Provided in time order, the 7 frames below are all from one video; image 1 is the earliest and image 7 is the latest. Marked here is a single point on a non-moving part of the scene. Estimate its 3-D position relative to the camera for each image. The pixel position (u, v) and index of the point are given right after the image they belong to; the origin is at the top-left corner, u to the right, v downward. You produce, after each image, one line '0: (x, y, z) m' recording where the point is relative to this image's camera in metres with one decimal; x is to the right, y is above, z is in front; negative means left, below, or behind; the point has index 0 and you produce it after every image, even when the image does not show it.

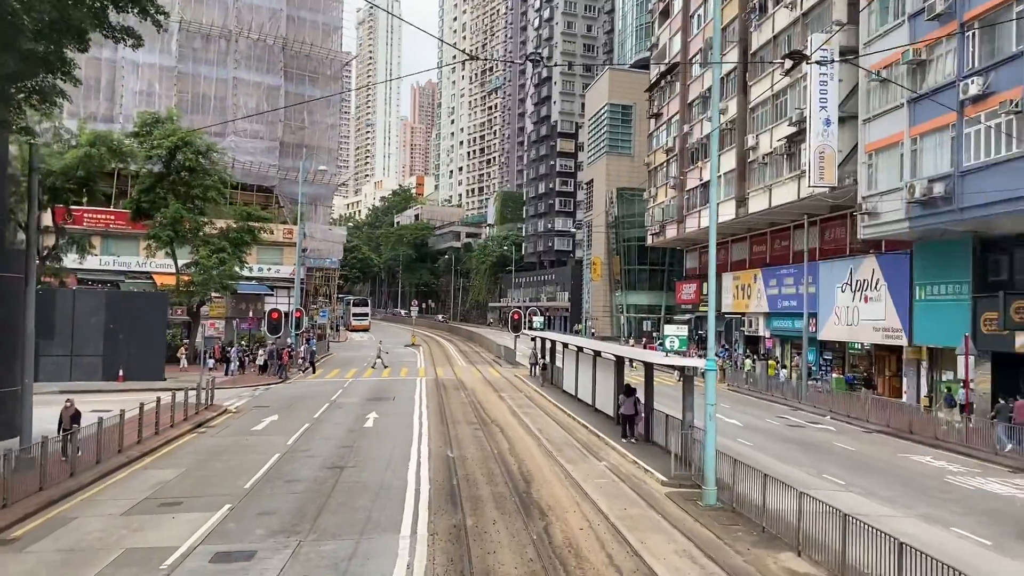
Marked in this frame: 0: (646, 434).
0: (+2.9, -3.2, +18.6) m
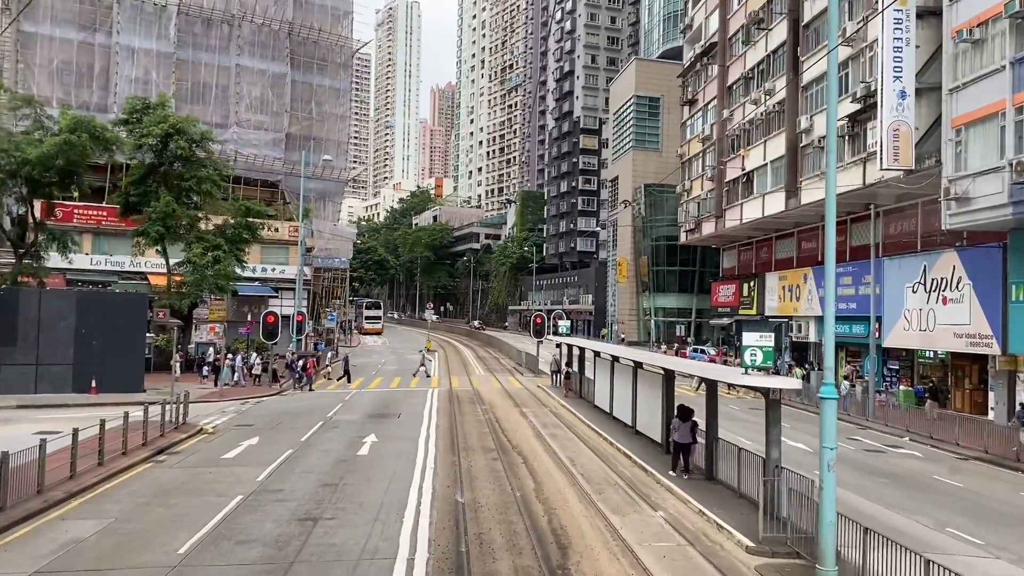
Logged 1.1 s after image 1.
0: (+3.4, -3.2, +14.7) m
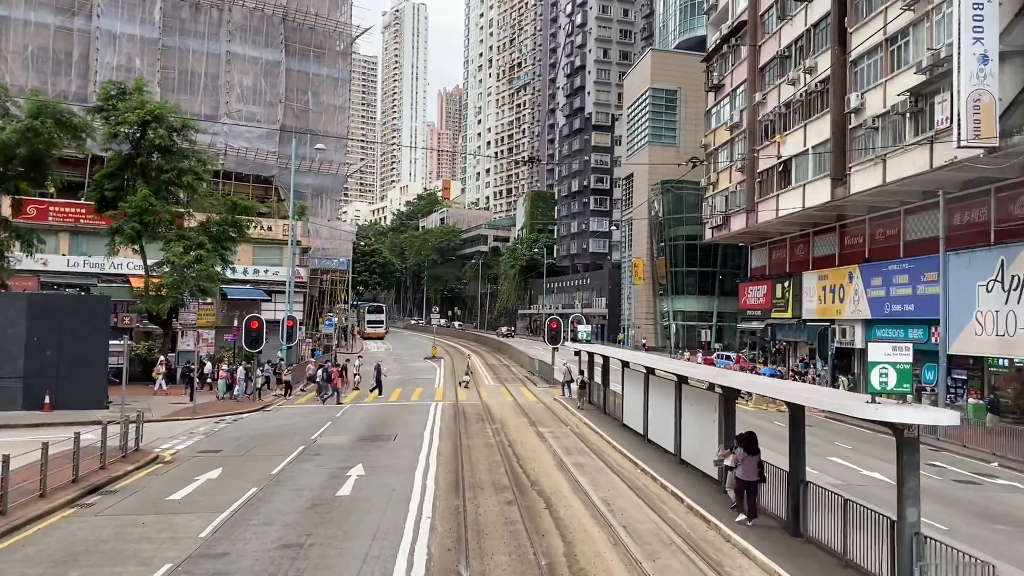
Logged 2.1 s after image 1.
0: (+3.7, -3.1, +11.2) m
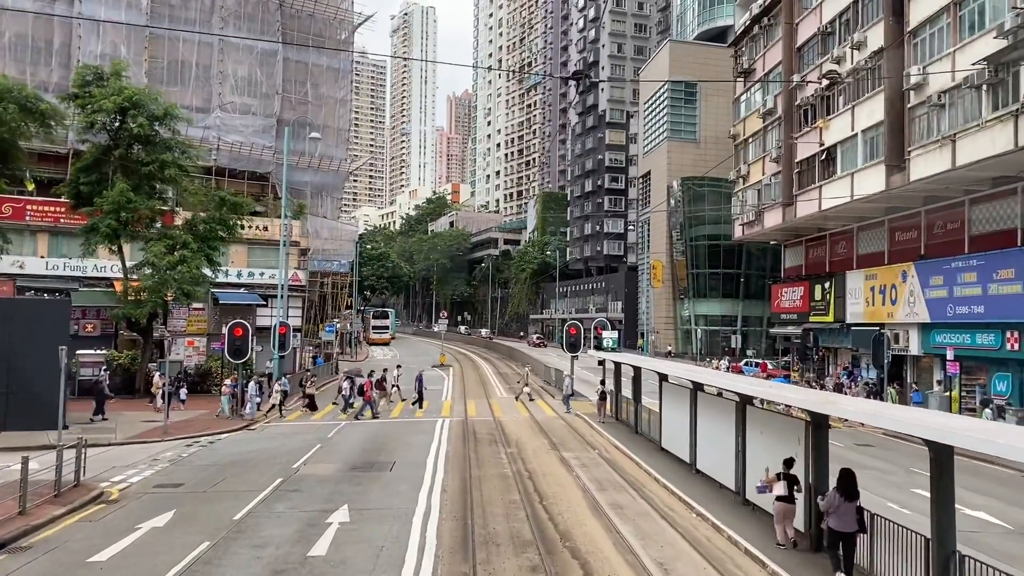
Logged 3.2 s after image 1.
0: (+4.0, -3.0, +7.9) m
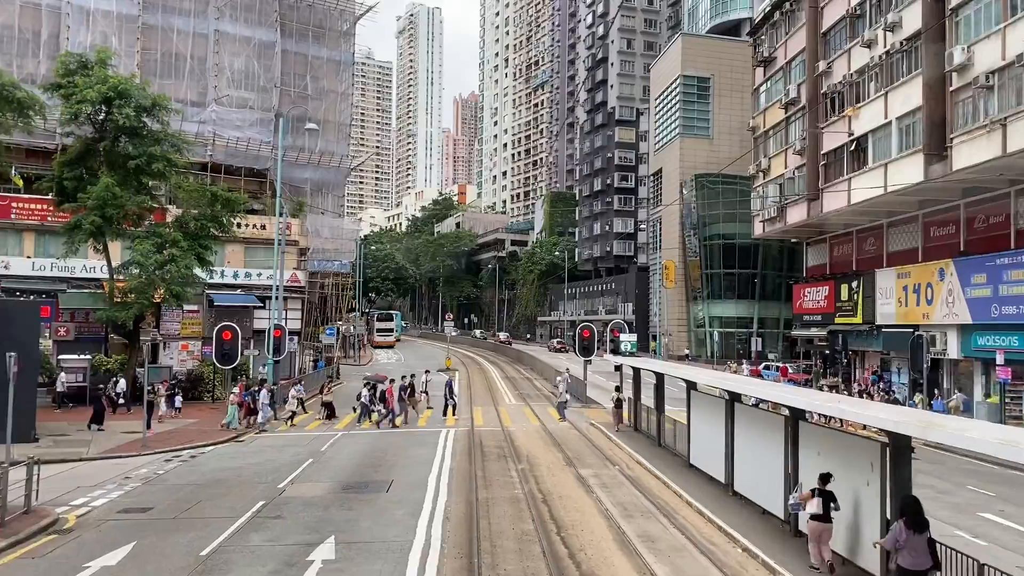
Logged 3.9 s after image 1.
0: (+4.1, -2.9, +6.1) m
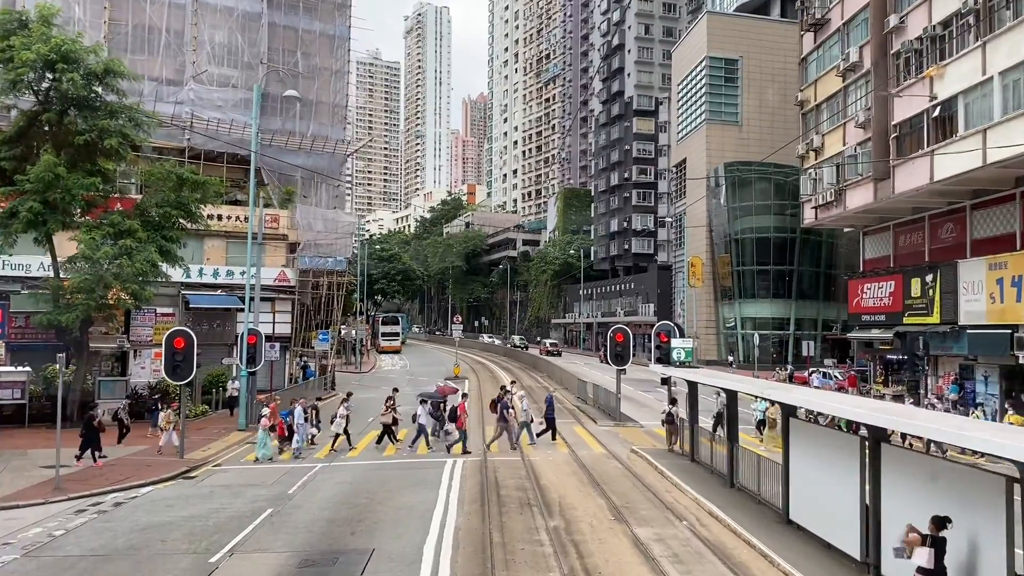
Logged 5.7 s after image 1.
0: (+4.4, -2.7, +1.4) m
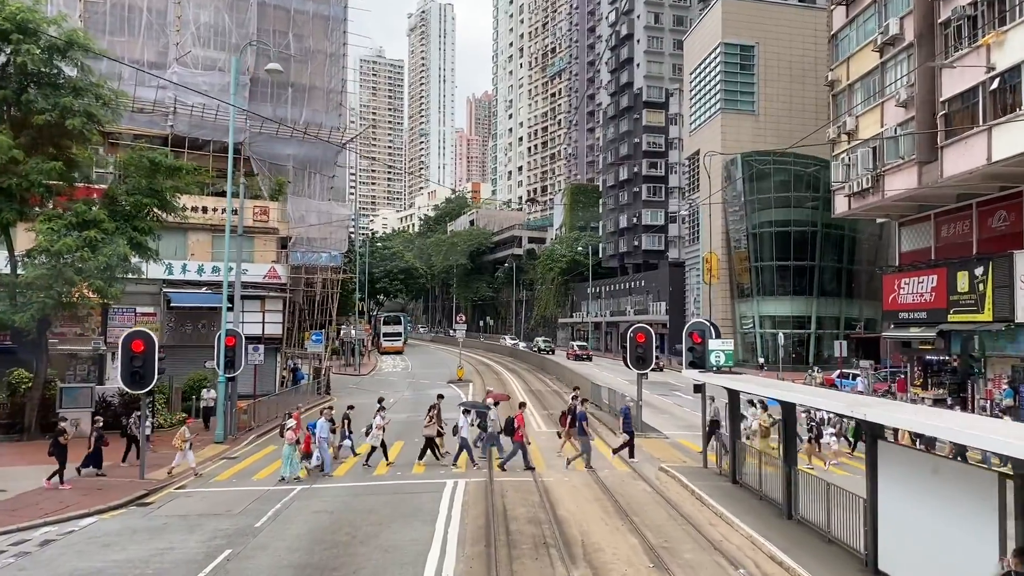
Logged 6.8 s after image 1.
0: (+4.4, -2.6, -1.1) m
